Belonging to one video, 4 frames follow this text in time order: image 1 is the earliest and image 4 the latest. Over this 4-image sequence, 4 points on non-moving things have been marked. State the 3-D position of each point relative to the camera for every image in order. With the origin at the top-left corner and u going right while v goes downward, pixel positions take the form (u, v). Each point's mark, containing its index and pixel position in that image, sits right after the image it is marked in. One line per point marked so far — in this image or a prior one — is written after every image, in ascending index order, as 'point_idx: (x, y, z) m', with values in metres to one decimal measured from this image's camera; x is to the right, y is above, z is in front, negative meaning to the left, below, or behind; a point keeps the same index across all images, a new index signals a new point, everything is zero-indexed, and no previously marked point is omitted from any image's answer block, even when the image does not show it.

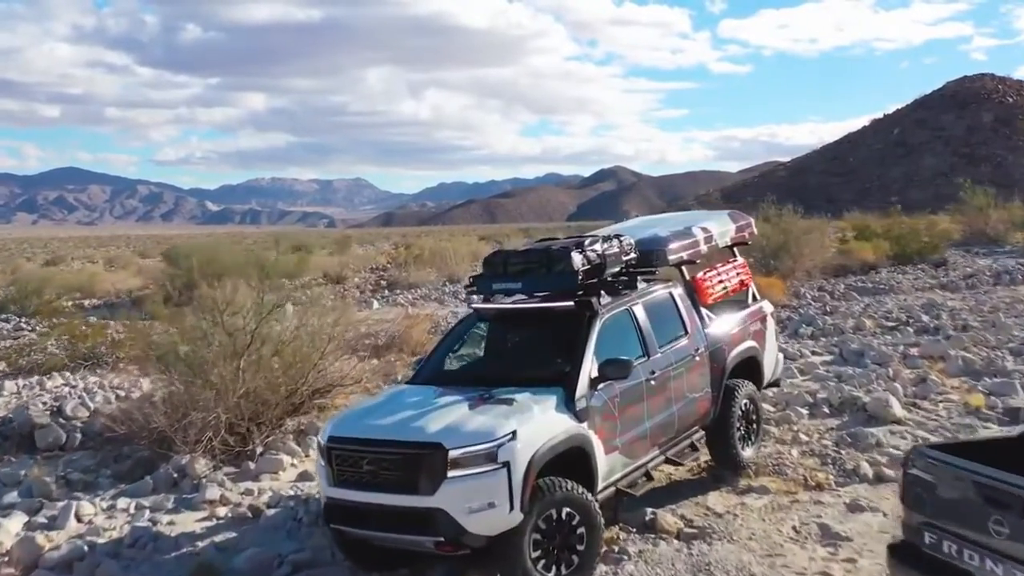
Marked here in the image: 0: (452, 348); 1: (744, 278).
0: (-0.2, -0.2, +5.0) m
1: (+1.1, 0.0, +5.7) m
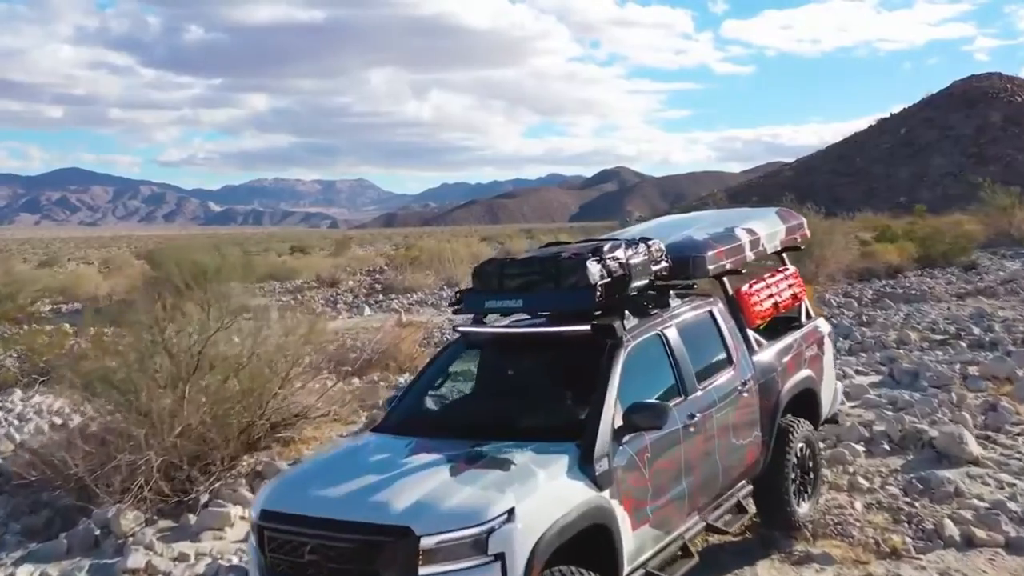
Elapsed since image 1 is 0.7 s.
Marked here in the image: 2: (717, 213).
0: (-0.2, -0.3, +3.9) m
1: (+1.1, 0.0, +4.7) m
2: (+0.9, +0.3, +5.0) m
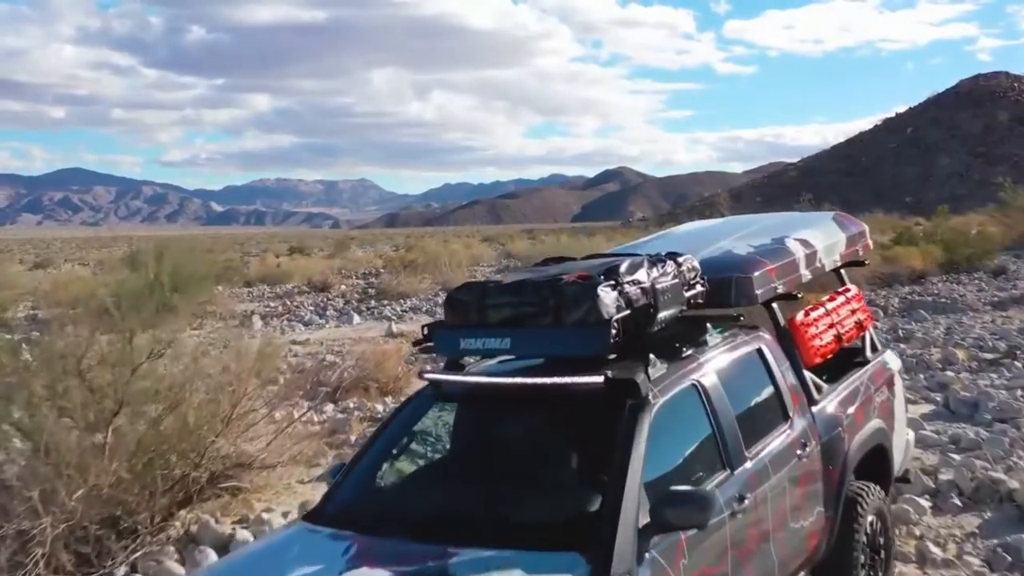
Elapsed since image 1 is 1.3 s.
0: (-0.3, -0.4, +2.9) m
1: (+1.1, -0.1, +3.7) m
2: (+0.8, +0.2, +4.0) m
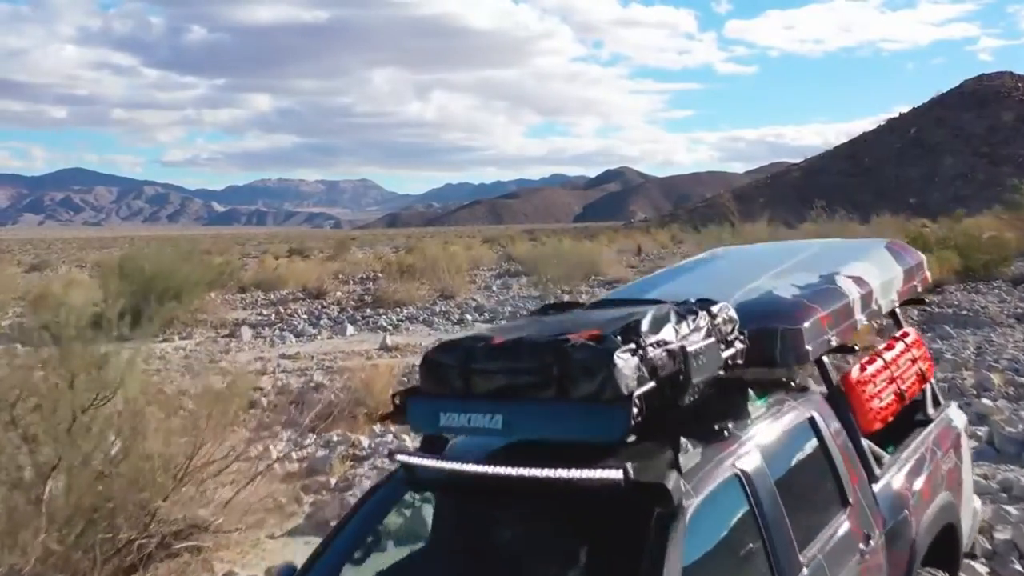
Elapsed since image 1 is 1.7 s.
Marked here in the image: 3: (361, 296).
0: (-0.3, -0.5, +2.4) m
1: (+1.1, -0.2, +3.1) m
2: (+0.8, +0.1, +3.4) m
3: (-2.5, -0.1, +20.0) m
